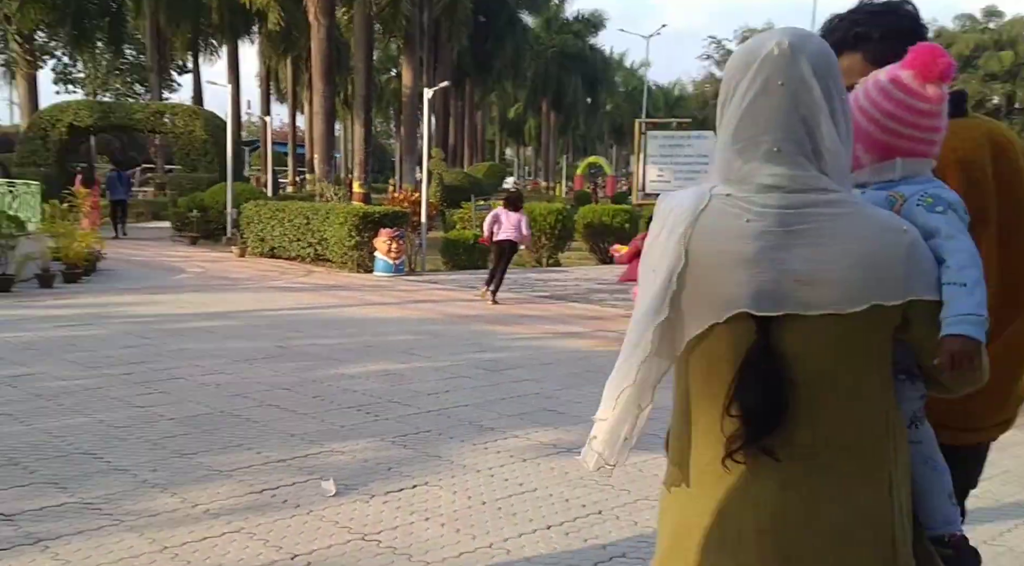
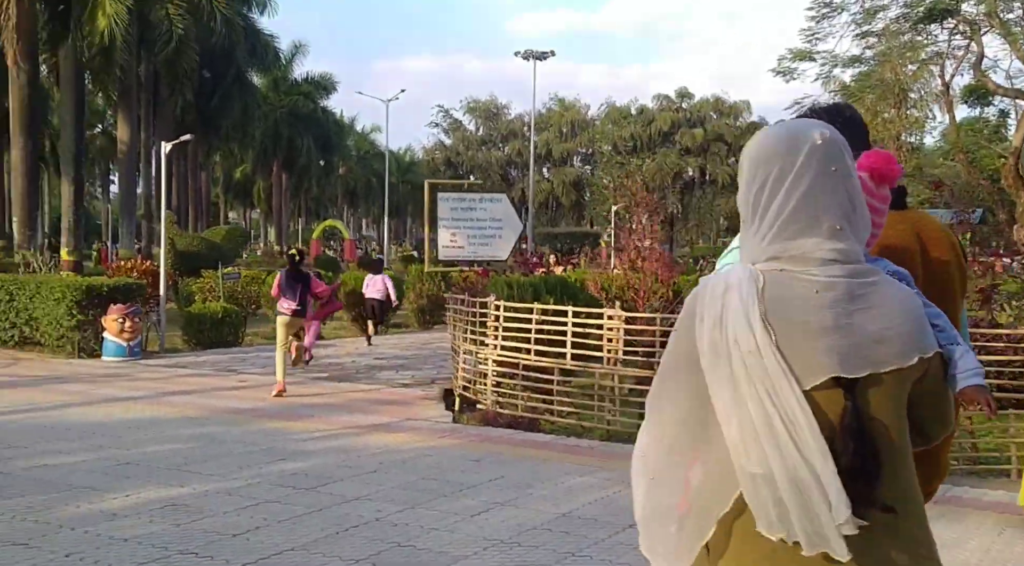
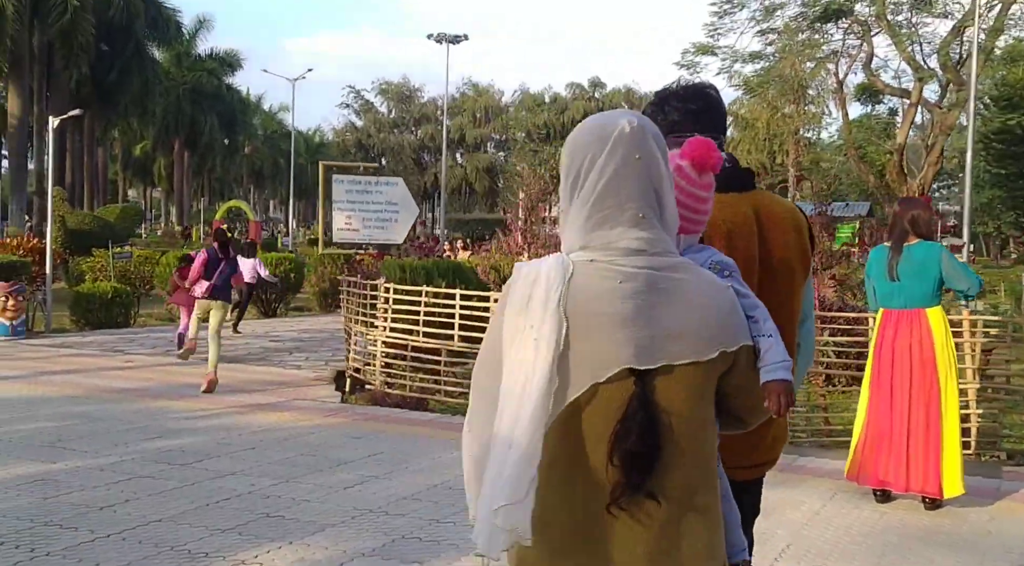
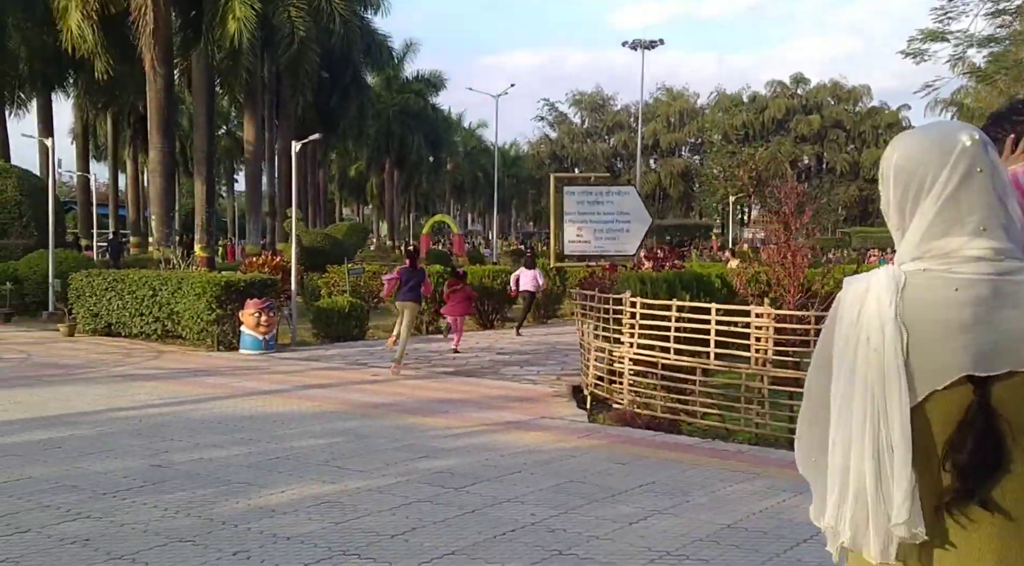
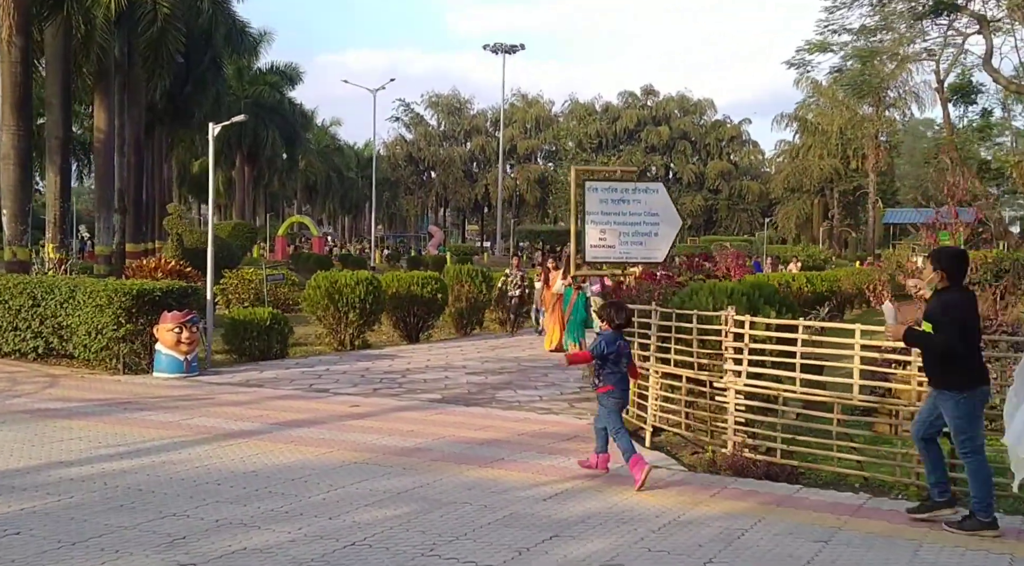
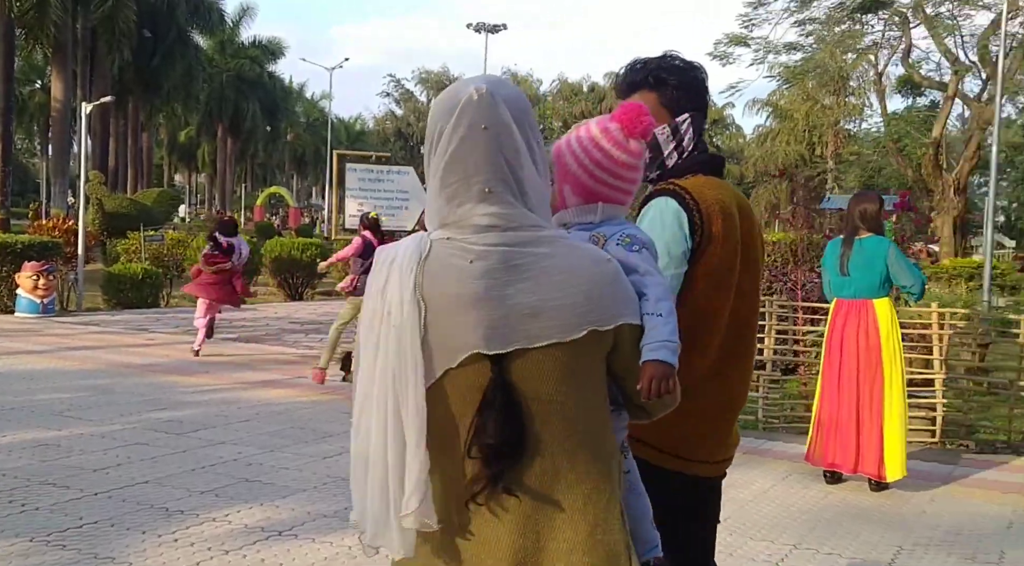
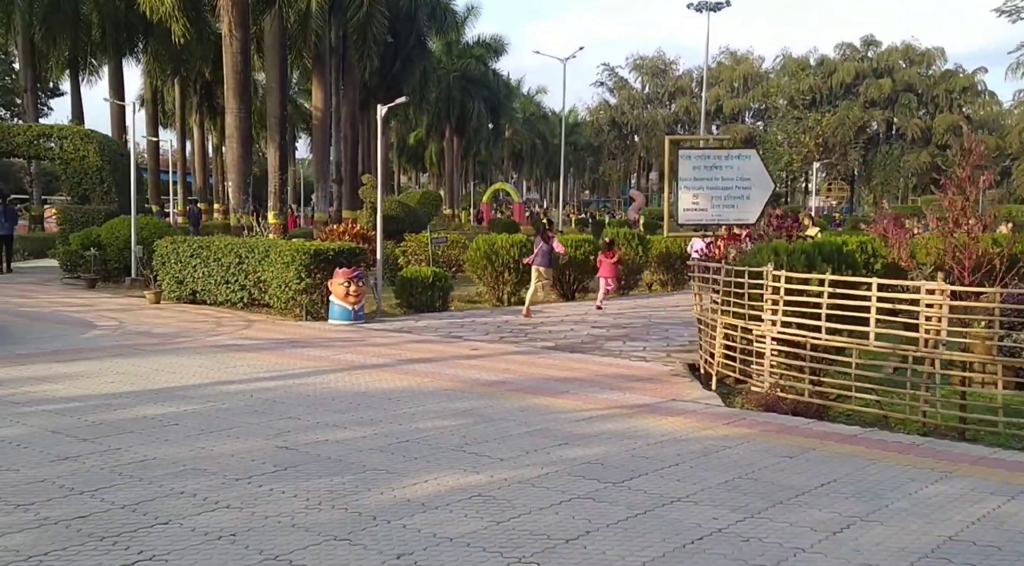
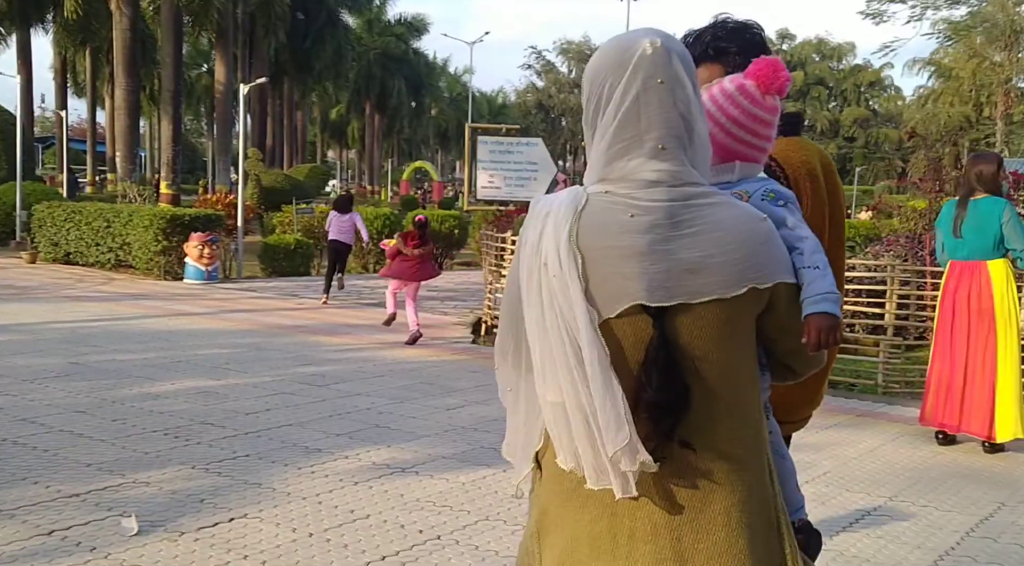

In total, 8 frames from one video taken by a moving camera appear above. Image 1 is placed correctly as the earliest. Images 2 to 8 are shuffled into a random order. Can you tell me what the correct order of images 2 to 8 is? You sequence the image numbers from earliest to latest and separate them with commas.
8, 6, 3, 2, 4, 7, 5
